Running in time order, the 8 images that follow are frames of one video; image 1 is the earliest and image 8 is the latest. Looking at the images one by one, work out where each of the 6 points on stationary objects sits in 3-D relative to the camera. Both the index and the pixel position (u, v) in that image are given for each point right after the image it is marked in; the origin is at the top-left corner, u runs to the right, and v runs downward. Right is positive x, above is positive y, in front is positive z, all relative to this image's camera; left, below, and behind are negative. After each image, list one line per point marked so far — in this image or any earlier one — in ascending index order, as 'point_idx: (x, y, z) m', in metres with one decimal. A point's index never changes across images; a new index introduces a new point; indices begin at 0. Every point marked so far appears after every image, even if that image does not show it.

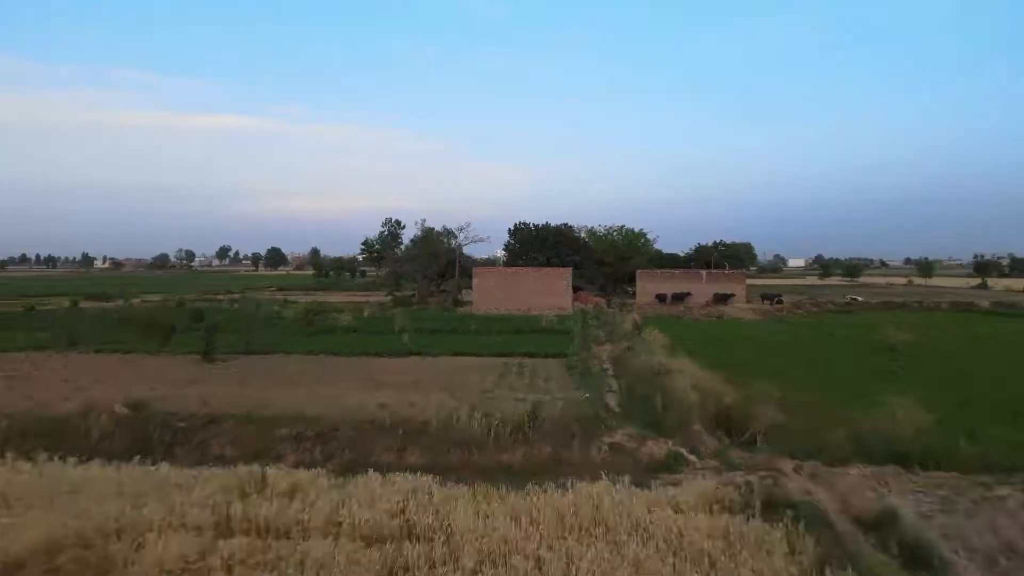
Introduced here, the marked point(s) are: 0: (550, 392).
0: (+0.6, -1.6, +11.1) m
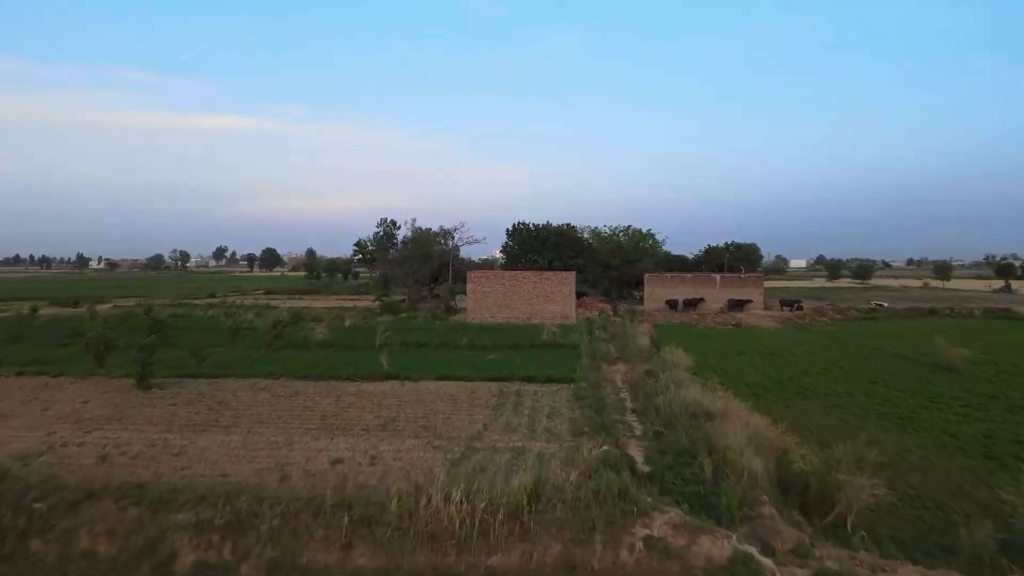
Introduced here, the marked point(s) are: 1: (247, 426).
0: (+0.5, -1.7, +8.7) m
1: (-3.3, -1.7, +9.6) m
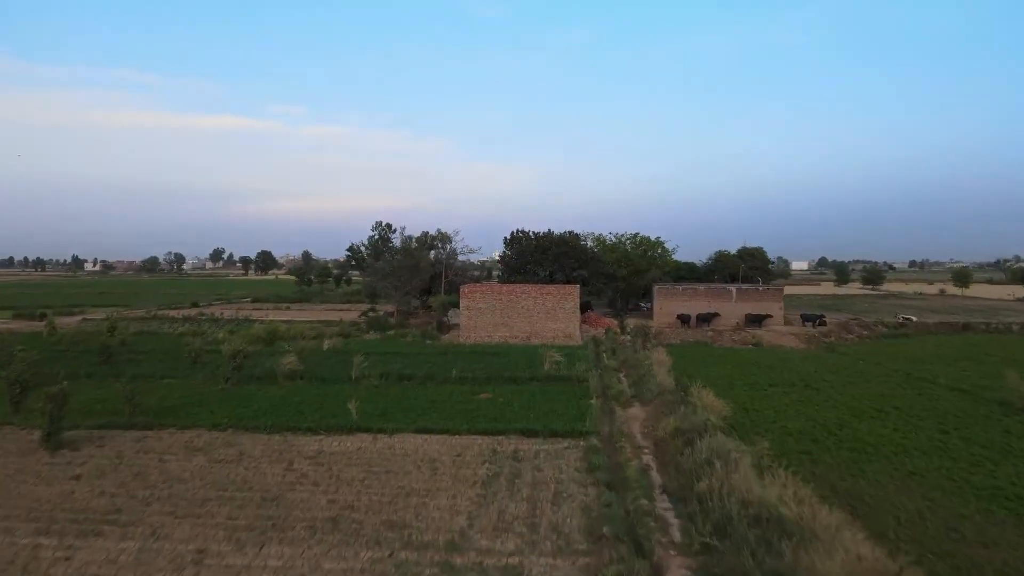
0: (+0.5, -2.2, +6.3) m
1: (-3.4, -2.2, +7.2) m
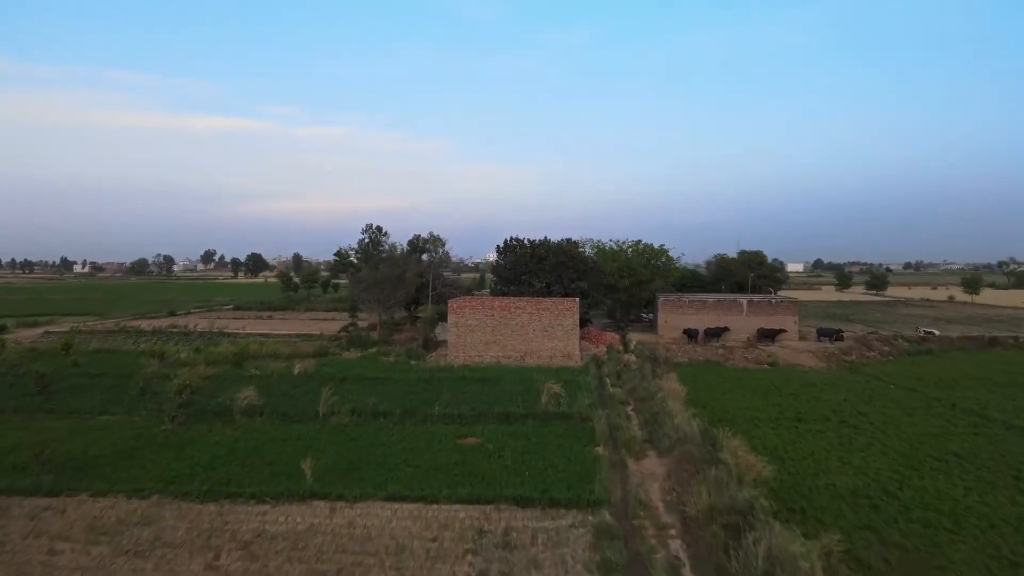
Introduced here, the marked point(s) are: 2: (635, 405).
0: (+0.4, -2.6, +4.3) m
1: (-3.4, -2.6, +5.1) m
2: (+2.2, -2.1, +13.8) m
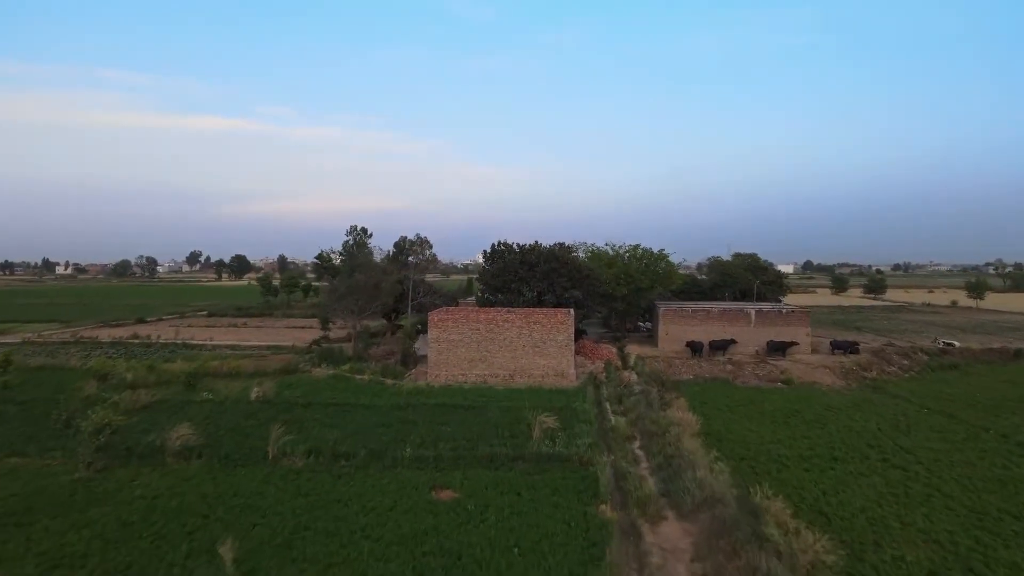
0: (+0.3, -2.8, +2.2) m
1: (-3.5, -2.8, +3.0) m
2: (+2.0, -2.3, +11.7) m
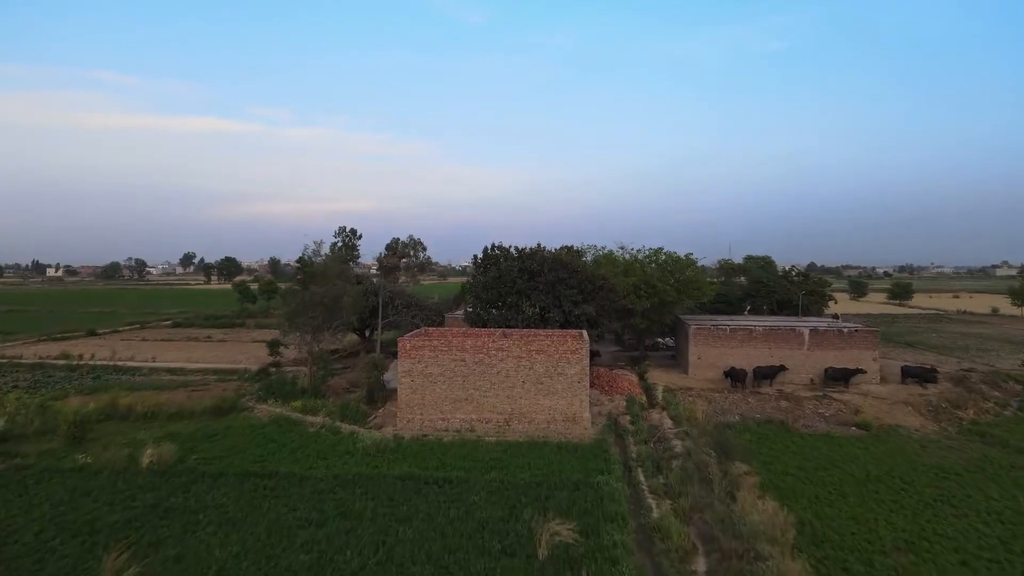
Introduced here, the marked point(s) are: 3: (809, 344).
0: (+0.3, -3.1, -2.2) m
1: (-3.6, -3.1, -1.4) m
2: (+1.9, -2.7, +7.3) m
3: (+7.2, -1.3, +18.5) m
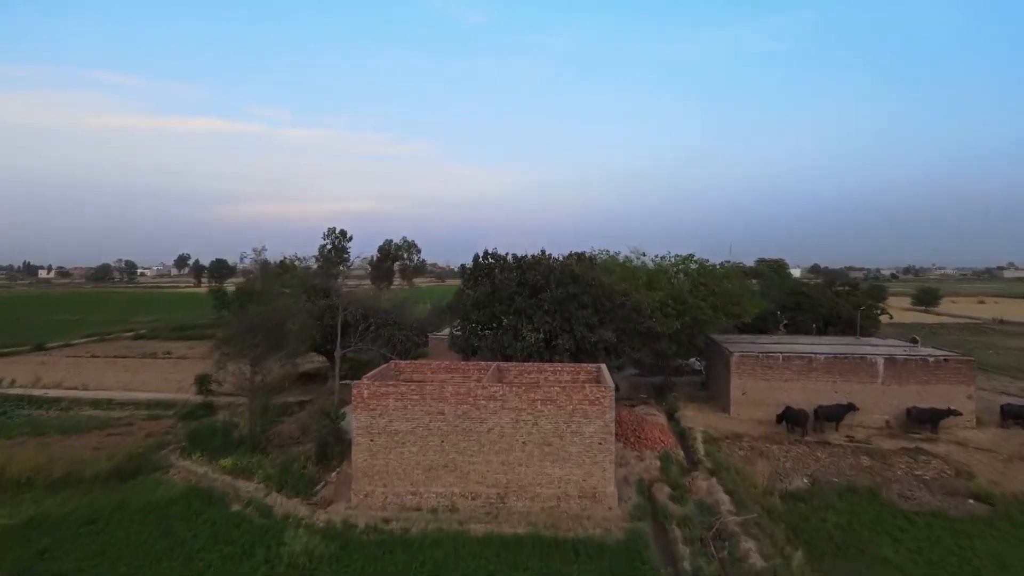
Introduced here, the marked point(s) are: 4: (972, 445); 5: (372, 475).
0: (+0.2, -3.5, -6.1) m
1: (-3.6, -3.5, -5.3) m
2: (+1.9, -3.0, +3.4) m
3: (+7.2, -1.7, +14.7) m
4: (+8.1, -2.8, +13.5) m
5: (-1.9, -2.5, +10.4) m
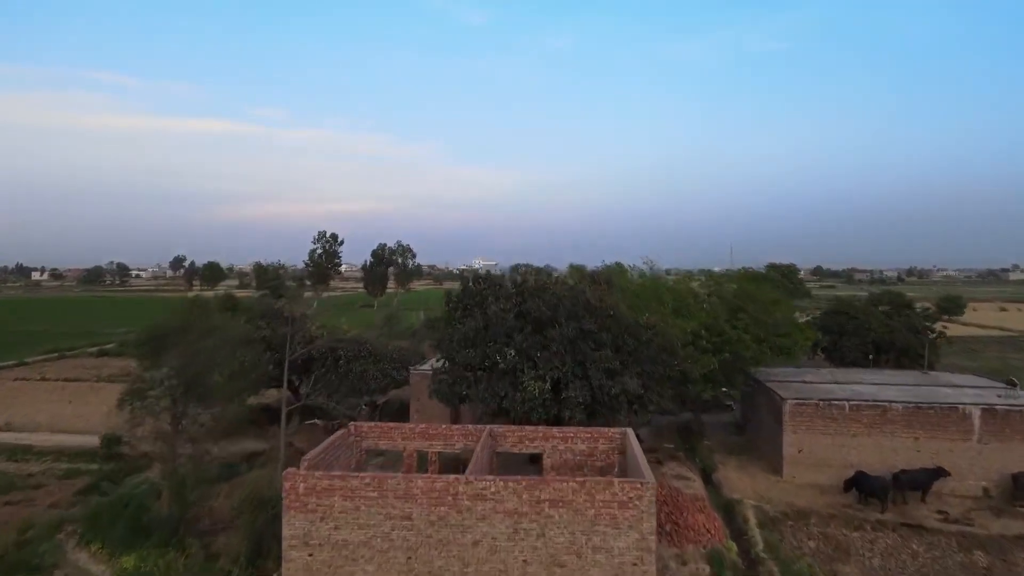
0: (+0.2, -4.0, -9.2) m
1: (-3.7, -3.9, -8.4) m
2: (+1.9, -3.5, +0.3) m
3: (+7.2, -2.2, +11.6) m
4: (+8.1, -3.3, +10.4) m
5: (-1.9, -3.0, +7.3) m
